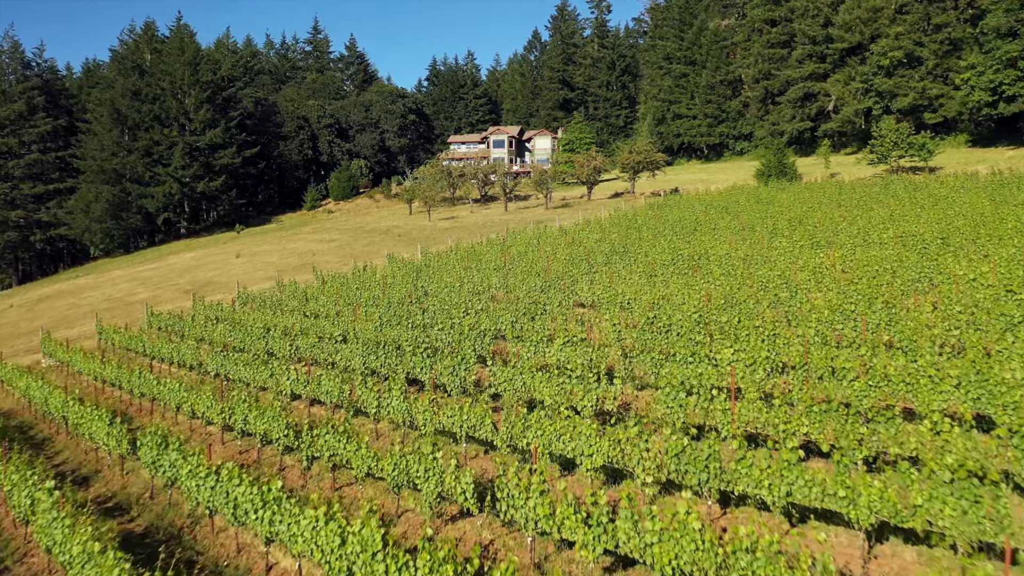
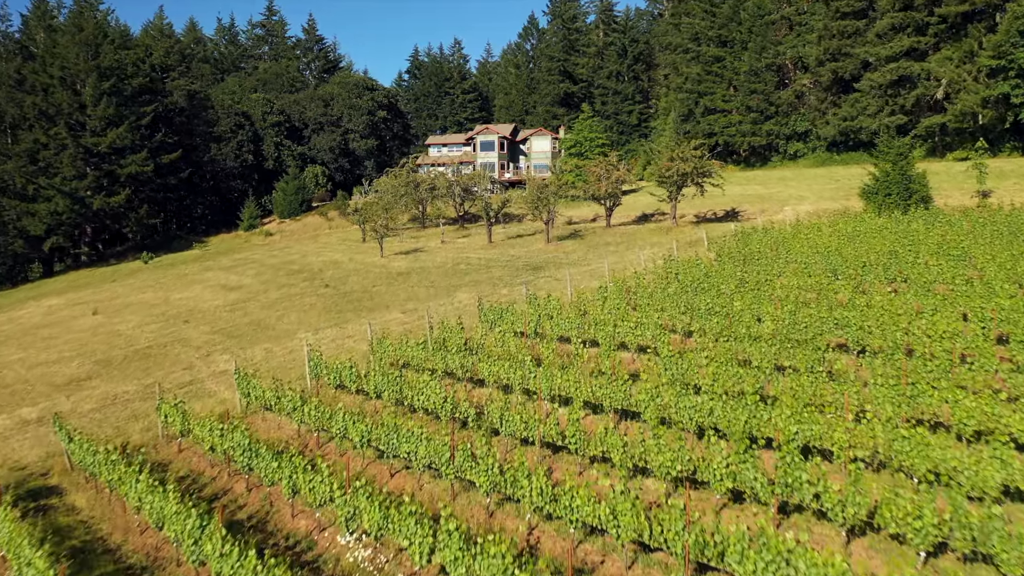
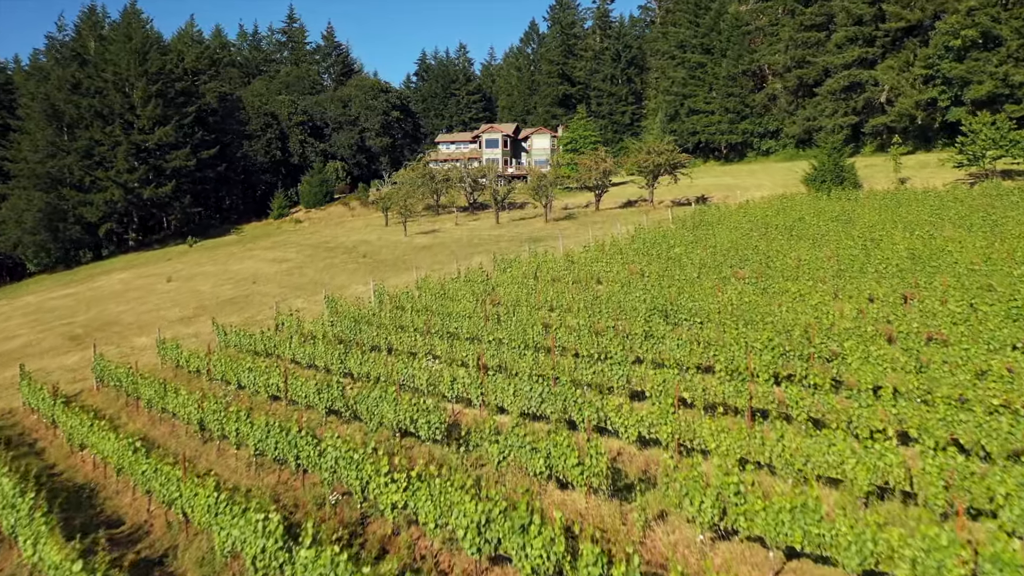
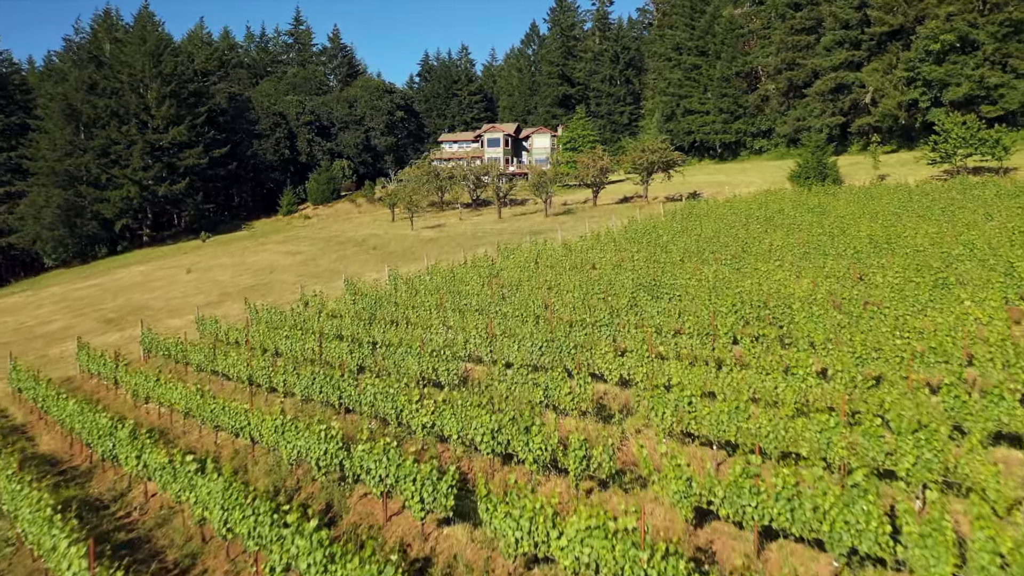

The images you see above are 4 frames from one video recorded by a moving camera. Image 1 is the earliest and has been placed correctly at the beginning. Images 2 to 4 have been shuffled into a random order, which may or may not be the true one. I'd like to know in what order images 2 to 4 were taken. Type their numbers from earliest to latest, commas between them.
4, 3, 2
